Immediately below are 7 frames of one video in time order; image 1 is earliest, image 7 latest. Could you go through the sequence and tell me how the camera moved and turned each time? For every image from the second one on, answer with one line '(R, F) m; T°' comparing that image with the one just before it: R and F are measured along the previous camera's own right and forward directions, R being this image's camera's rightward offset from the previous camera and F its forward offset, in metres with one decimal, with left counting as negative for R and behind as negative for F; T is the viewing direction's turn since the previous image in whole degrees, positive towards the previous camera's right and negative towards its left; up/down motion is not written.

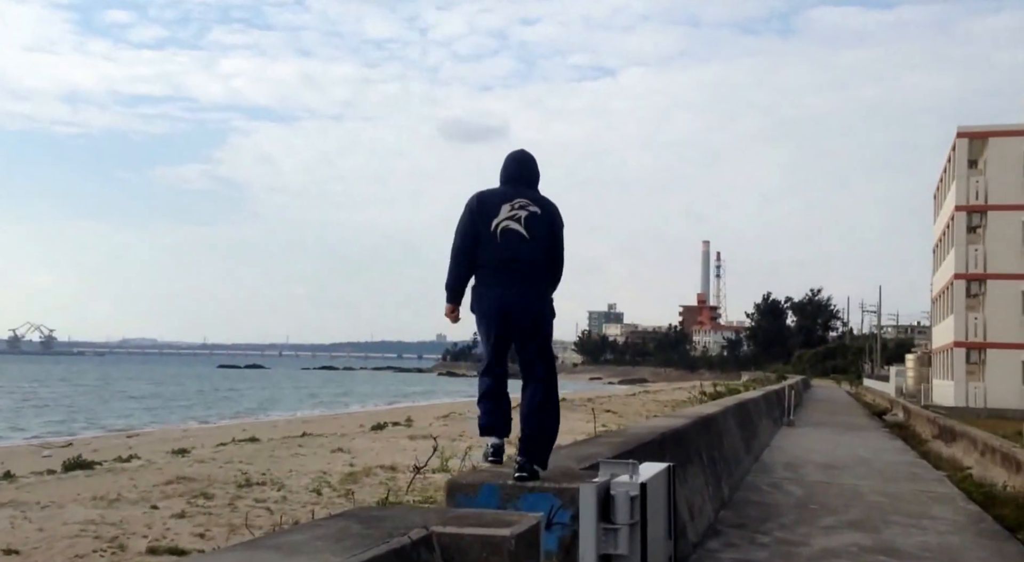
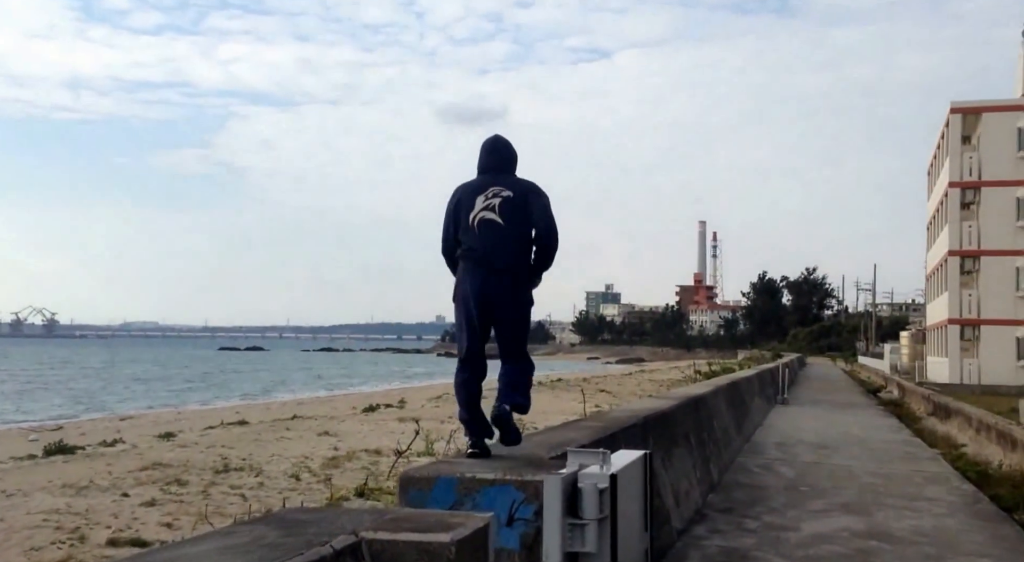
(+0.1, +0.3) m; 0°
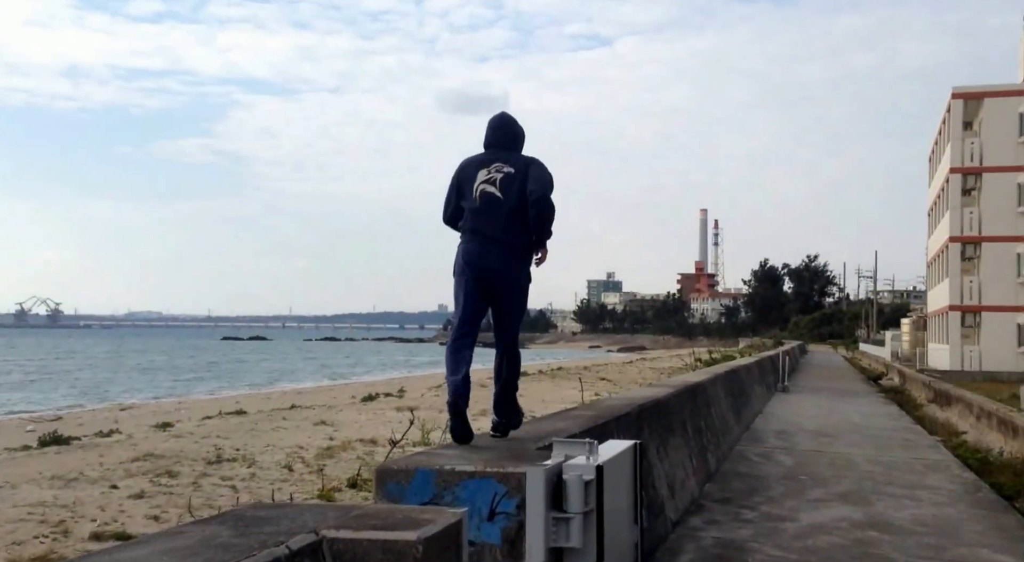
(+0.1, +0.1) m; 0°
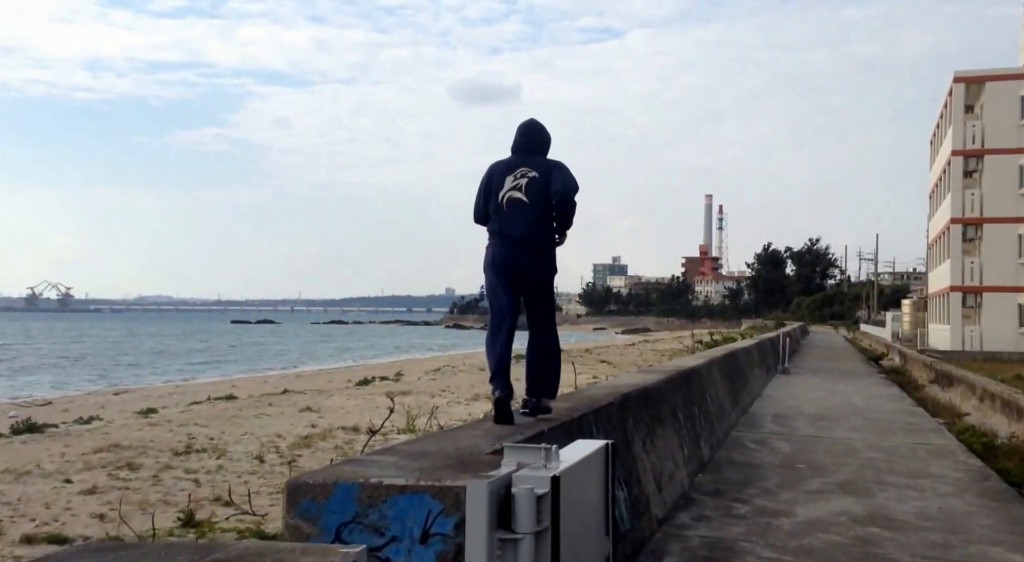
(+0.2, +0.6) m; 0°
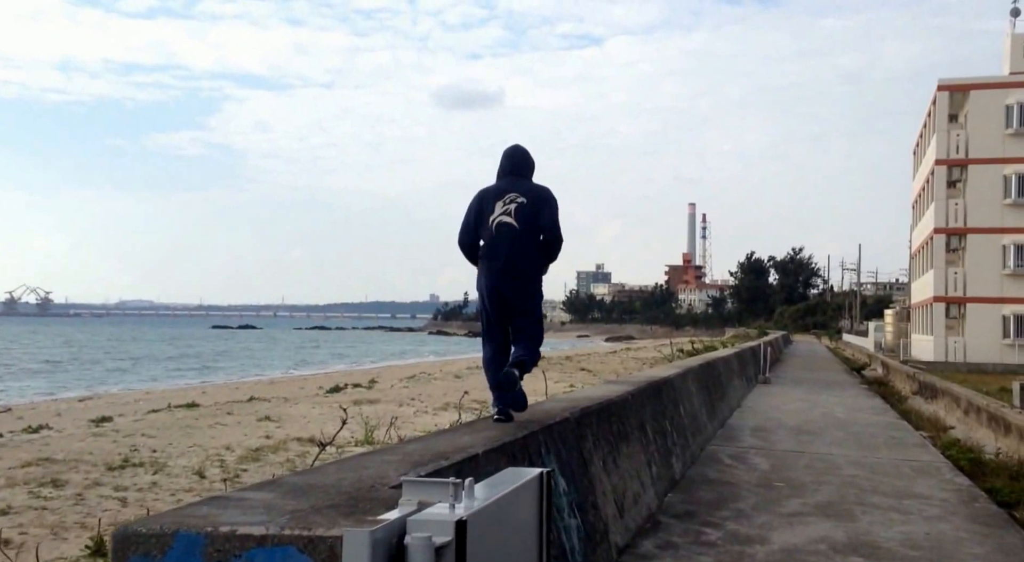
(+0.2, +0.6) m; +1°
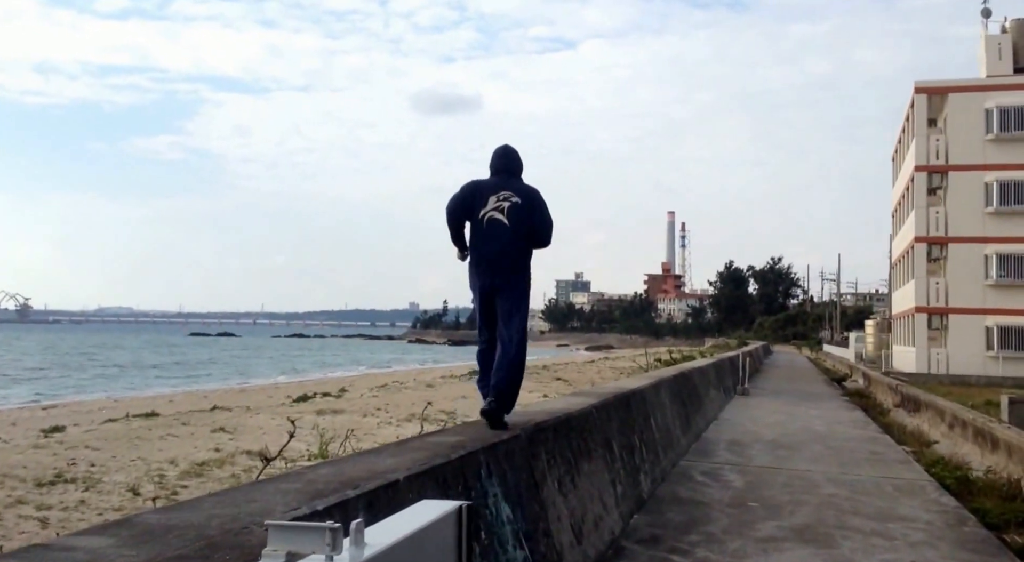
(+0.2, +0.6) m; +1°
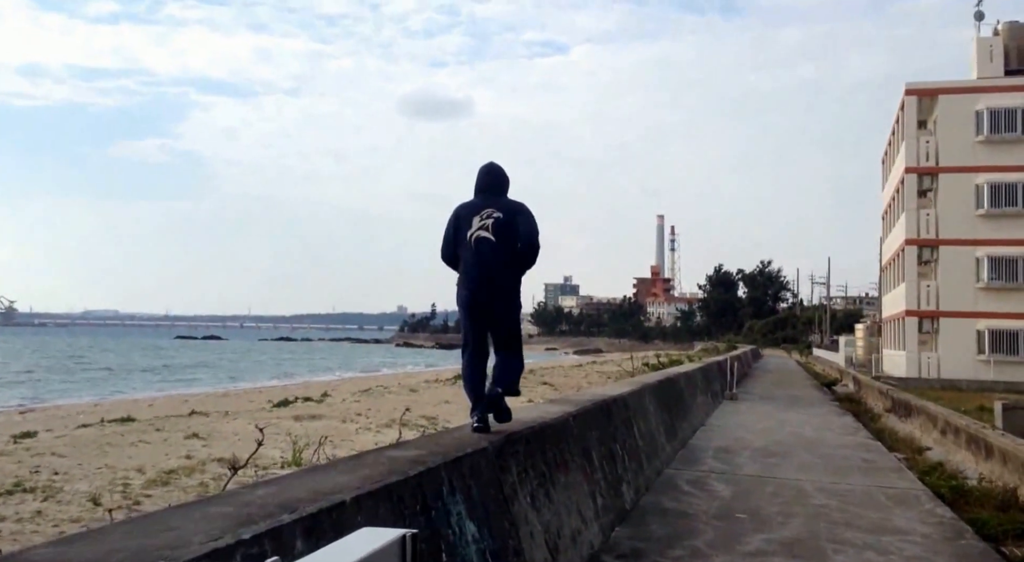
(+0.1, +0.3) m; +1°
